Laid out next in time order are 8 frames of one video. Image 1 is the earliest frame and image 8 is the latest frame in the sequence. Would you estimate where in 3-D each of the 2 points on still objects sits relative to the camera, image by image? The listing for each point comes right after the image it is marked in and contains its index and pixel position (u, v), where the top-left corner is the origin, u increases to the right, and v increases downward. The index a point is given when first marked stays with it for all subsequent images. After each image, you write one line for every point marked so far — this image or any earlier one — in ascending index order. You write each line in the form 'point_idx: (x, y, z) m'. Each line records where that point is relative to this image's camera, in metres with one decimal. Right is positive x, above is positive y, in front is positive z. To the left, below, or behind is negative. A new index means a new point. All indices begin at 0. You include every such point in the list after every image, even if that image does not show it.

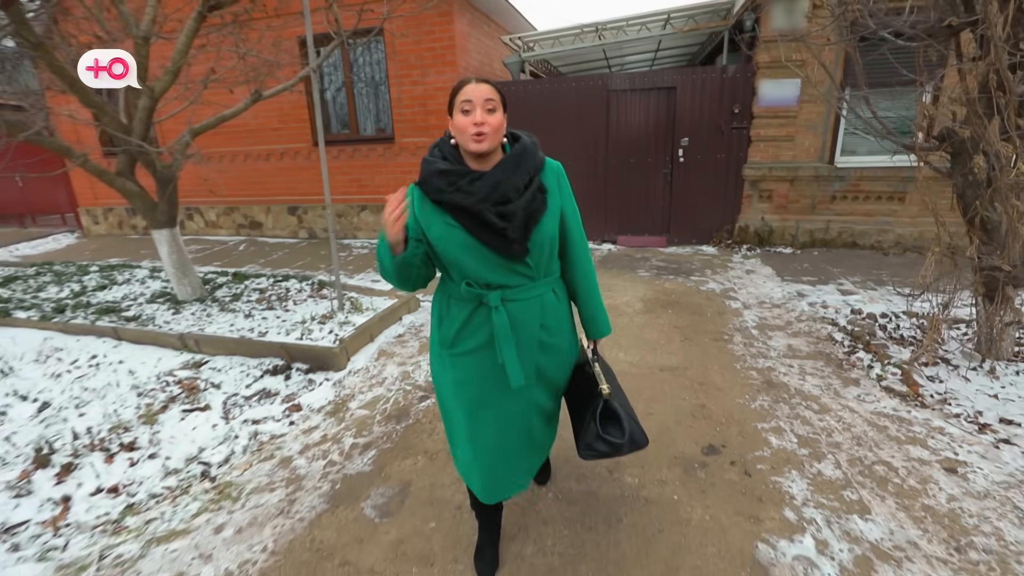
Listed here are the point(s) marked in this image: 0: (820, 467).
0: (+1.4, -0.8, +2.2) m
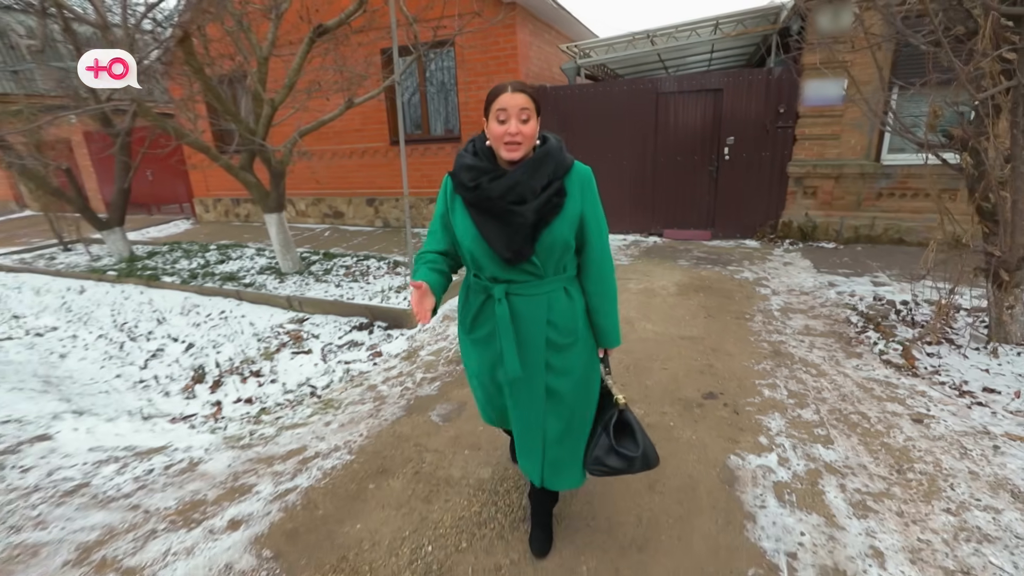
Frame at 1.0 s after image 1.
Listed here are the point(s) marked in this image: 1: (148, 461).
0: (+1.6, -0.7, +2.6) m
1: (-1.8, -0.9, +2.4) m
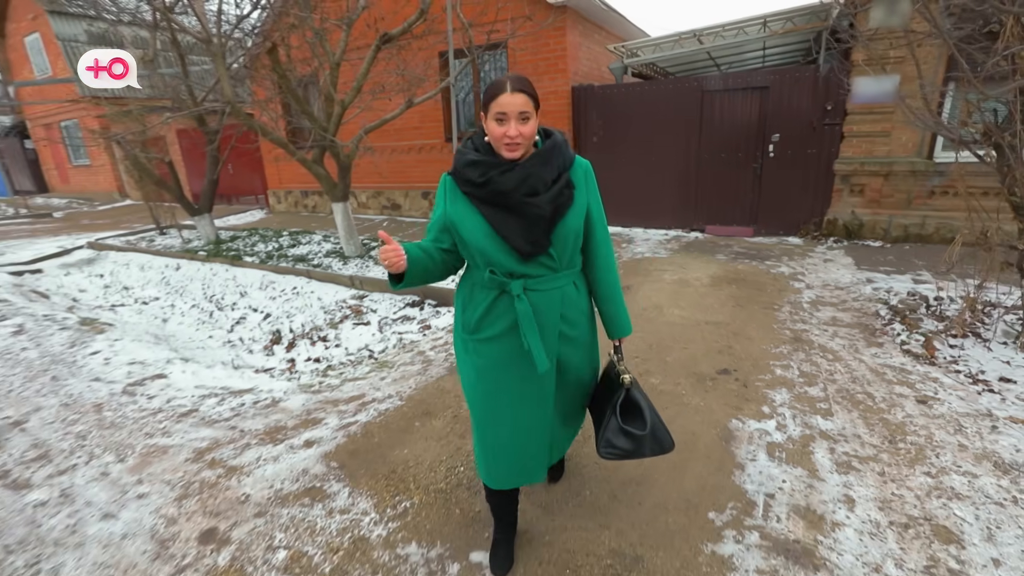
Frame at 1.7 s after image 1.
0: (+1.7, -0.6, +2.8) m
1: (-1.7, -0.7, +3.0) m
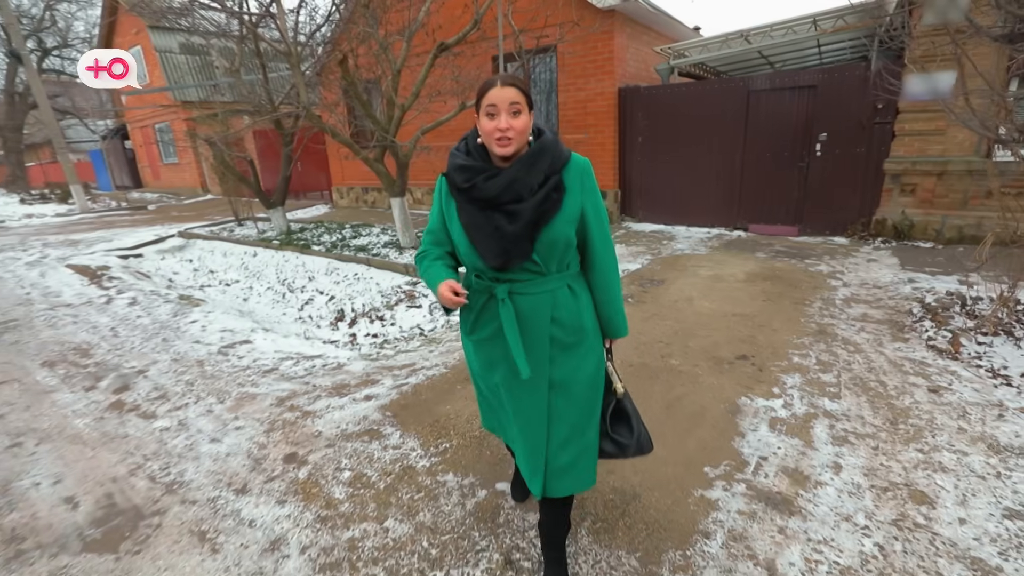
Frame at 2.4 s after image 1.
0: (+1.9, -0.5, +3.0) m
1: (-1.4, -0.5, +3.5) m
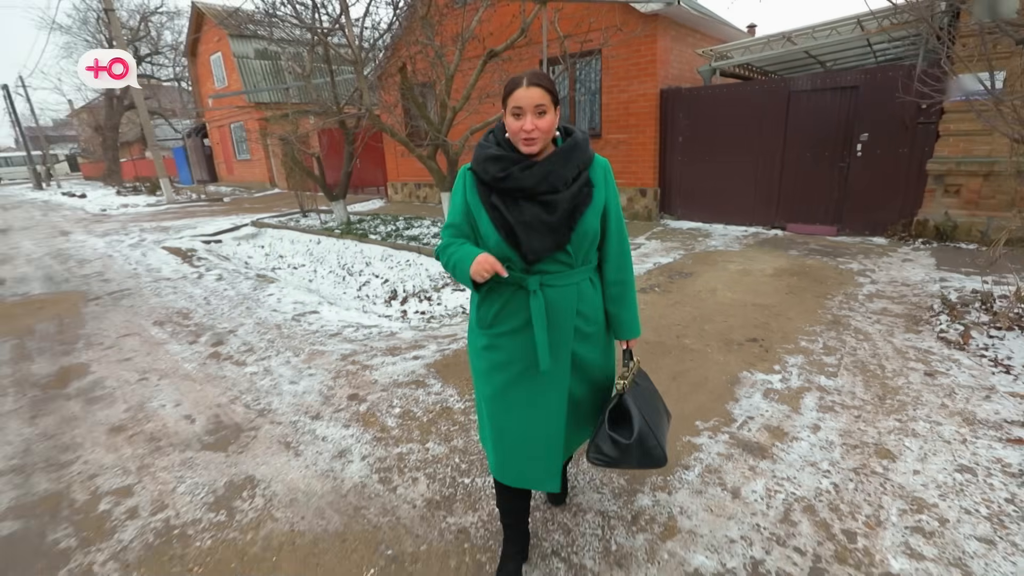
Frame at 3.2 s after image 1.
0: (+2.1, -0.5, +3.2) m
1: (-1.2, -0.3, +4.1) m
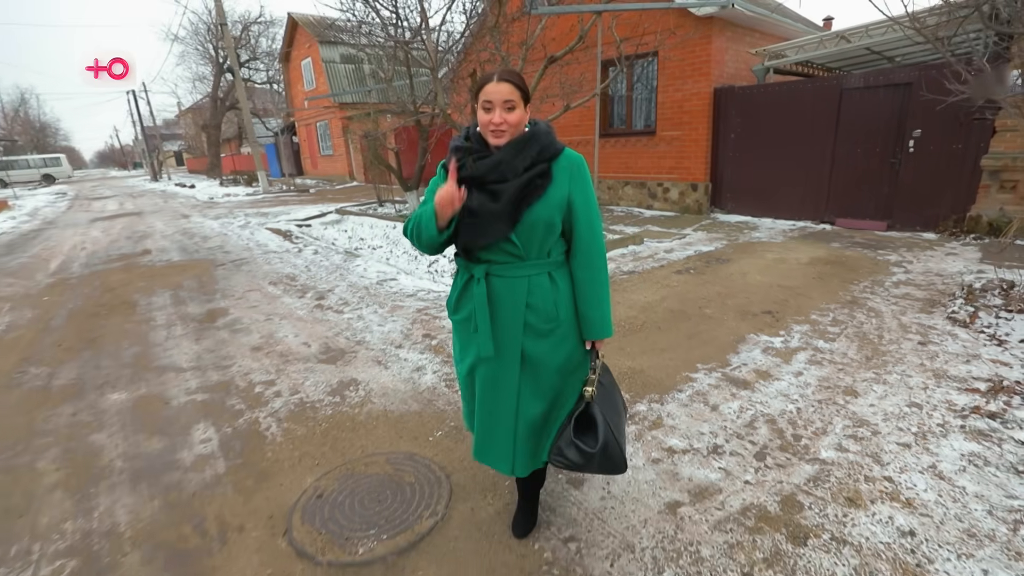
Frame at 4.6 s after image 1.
0: (+2.4, -0.3, +3.6) m
1: (-0.7, 0.0, +4.9) m
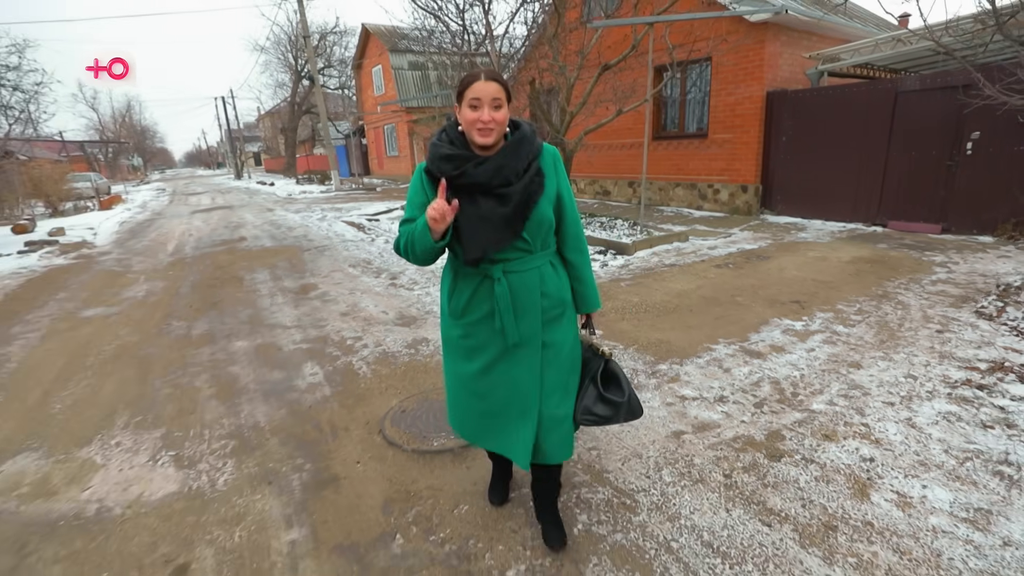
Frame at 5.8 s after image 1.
0: (+2.8, -0.2, +3.9) m
1: (-0.2, +0.1, +5.5) m
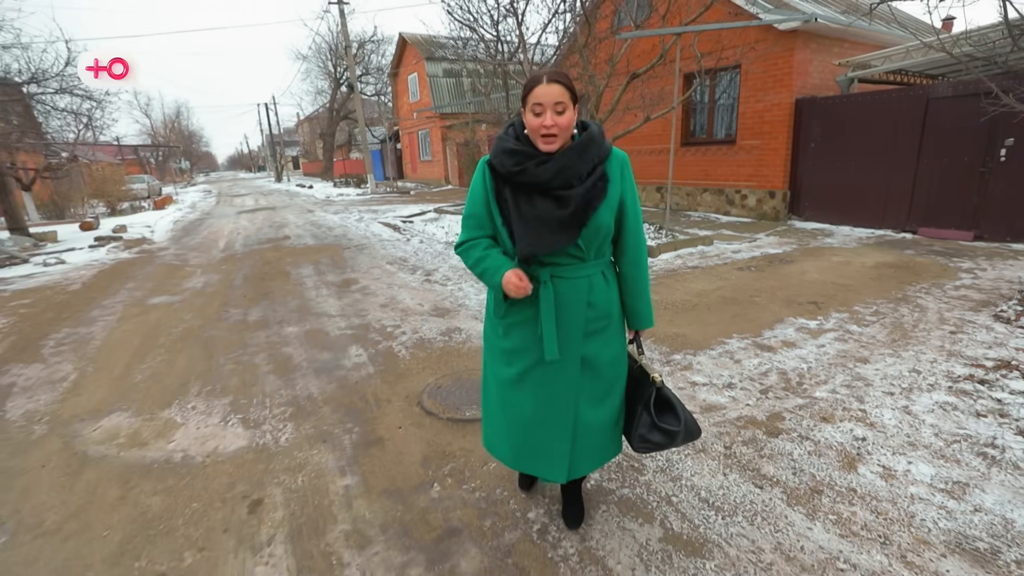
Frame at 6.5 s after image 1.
0: (+3.0, -0.2, +4.0) m
1: (+0.1, +0.2, +5.8) m
